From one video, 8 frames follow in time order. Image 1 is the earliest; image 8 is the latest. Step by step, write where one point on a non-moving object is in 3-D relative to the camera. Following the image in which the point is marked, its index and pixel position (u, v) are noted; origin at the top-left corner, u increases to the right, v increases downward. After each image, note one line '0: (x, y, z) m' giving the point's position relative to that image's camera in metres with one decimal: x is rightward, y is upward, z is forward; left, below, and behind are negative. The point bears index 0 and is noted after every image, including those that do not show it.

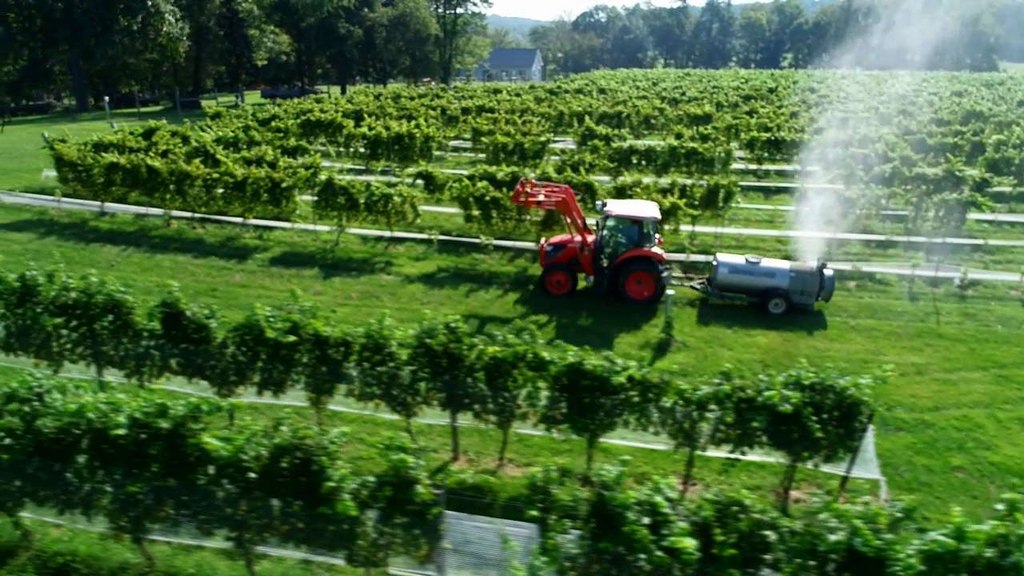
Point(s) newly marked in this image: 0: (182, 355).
0: (-4.2, -0.9, +9.0) m
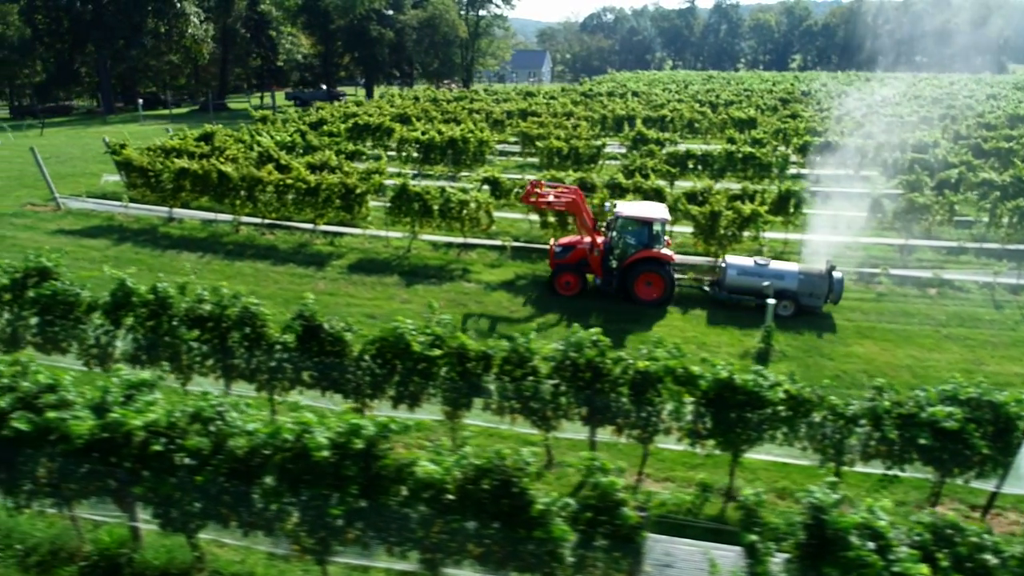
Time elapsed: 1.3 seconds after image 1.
0: (-2.5, -1.0, +8.9) m
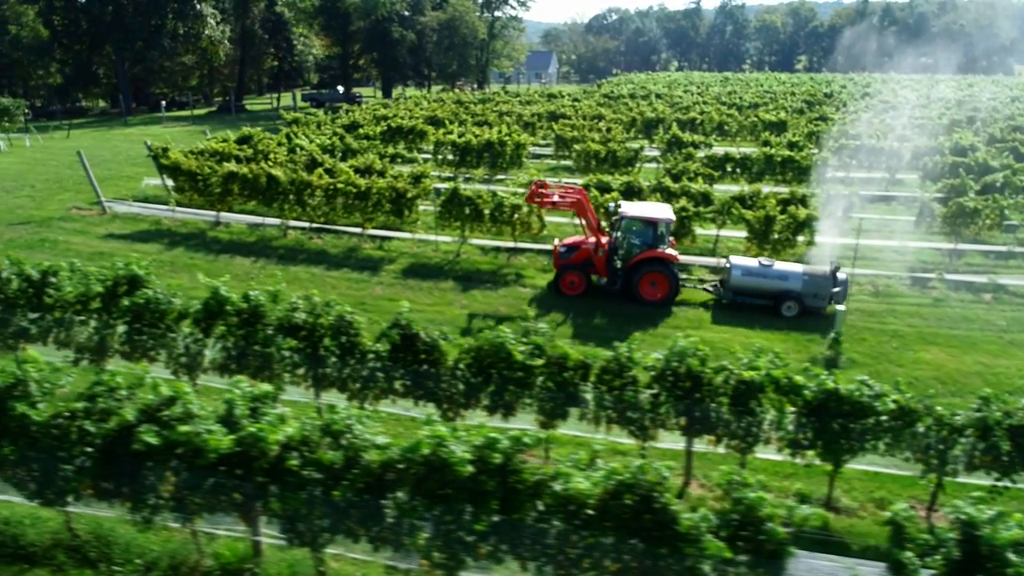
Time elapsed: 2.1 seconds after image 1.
0: (-1.3, -1.1, +8.8) m
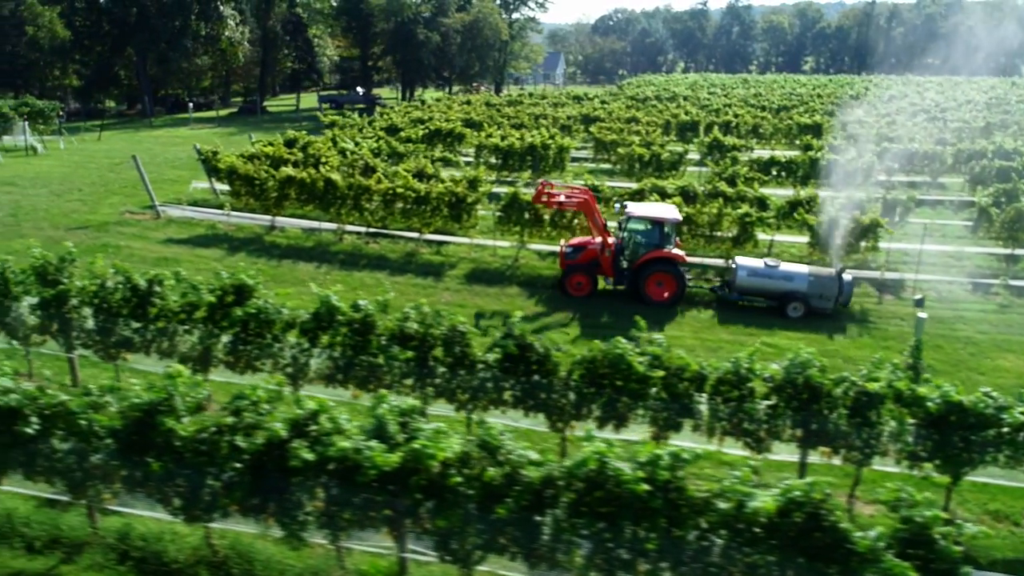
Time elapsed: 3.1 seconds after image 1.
0: (+0.1, -1.2, +8.7) m
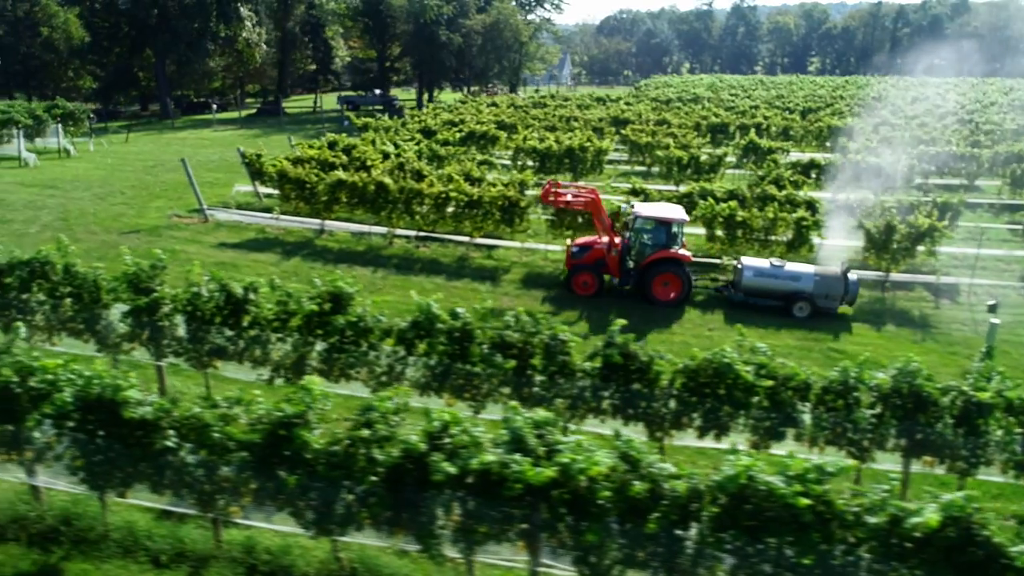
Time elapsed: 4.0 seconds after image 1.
0: (+1.3, -1.3, +8.6) m
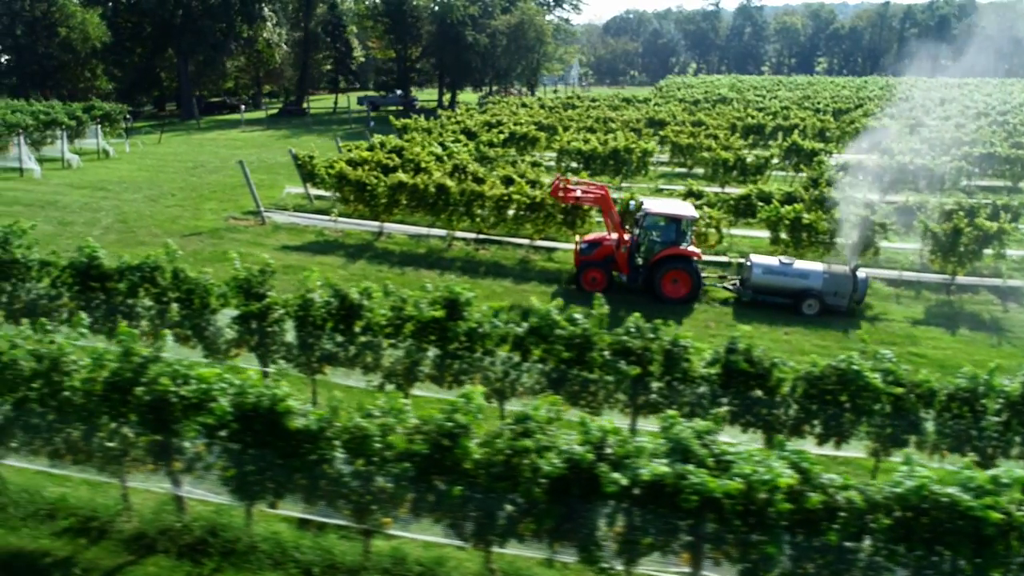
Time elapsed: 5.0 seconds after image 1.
0: (+2.8, -1.4, +8.5) m
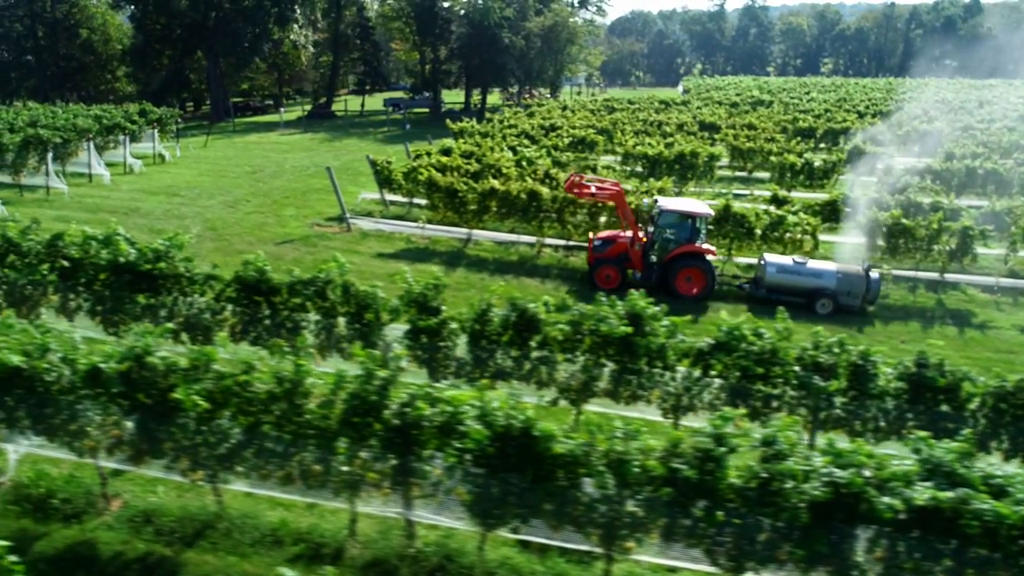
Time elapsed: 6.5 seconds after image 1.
0: (+4.9, -1.6, +8.4) m
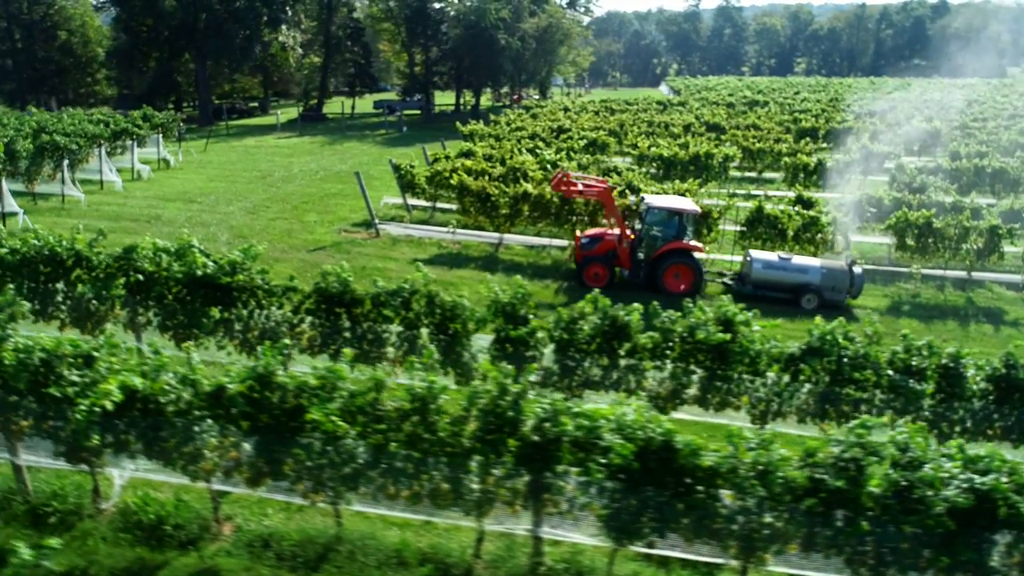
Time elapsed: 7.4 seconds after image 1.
0: (+6.0, -1.6, +8.5) m
